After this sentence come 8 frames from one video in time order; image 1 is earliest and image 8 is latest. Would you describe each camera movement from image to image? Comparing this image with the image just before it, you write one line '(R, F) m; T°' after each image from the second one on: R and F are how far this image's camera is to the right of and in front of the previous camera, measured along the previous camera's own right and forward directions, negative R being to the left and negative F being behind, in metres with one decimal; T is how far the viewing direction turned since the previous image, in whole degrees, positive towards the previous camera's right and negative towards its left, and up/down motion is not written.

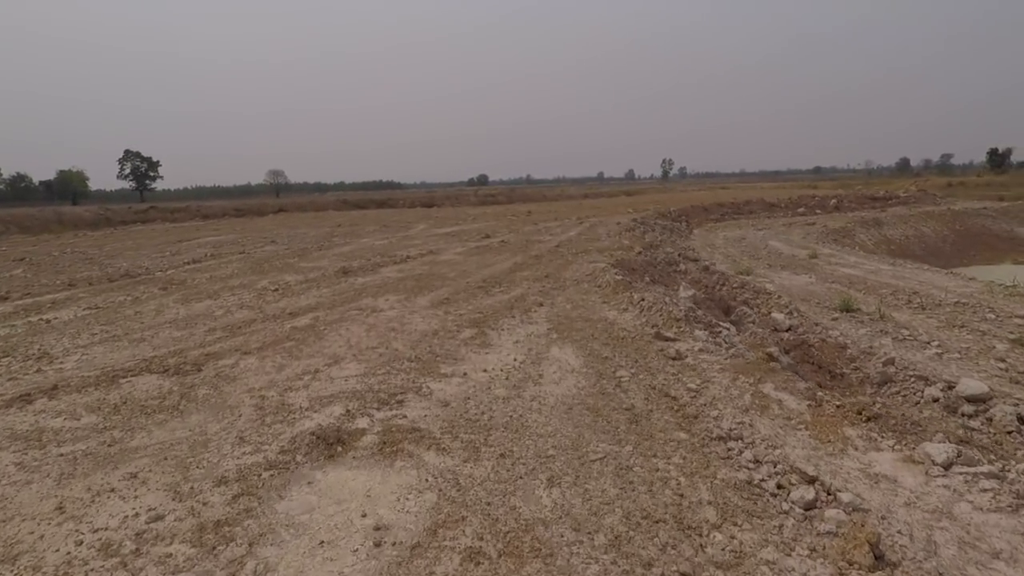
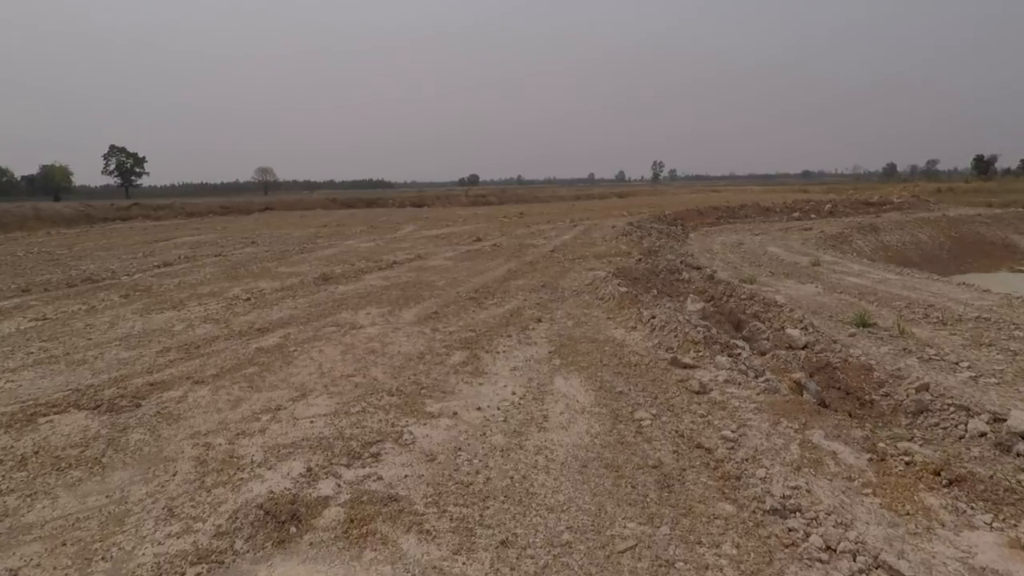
(-0.1, +0.8) m; +1°
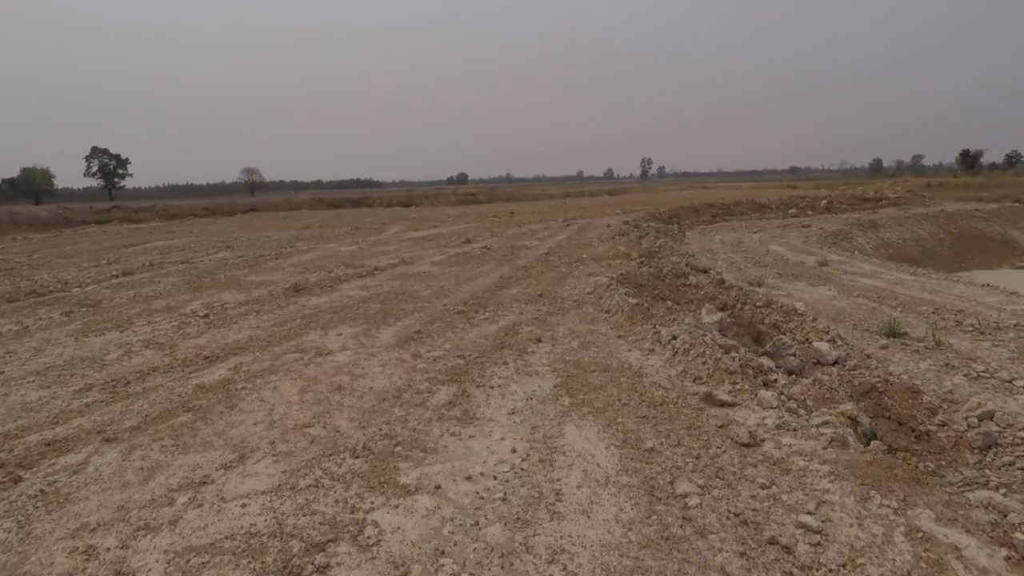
(0.0, +1.1) m; +1°
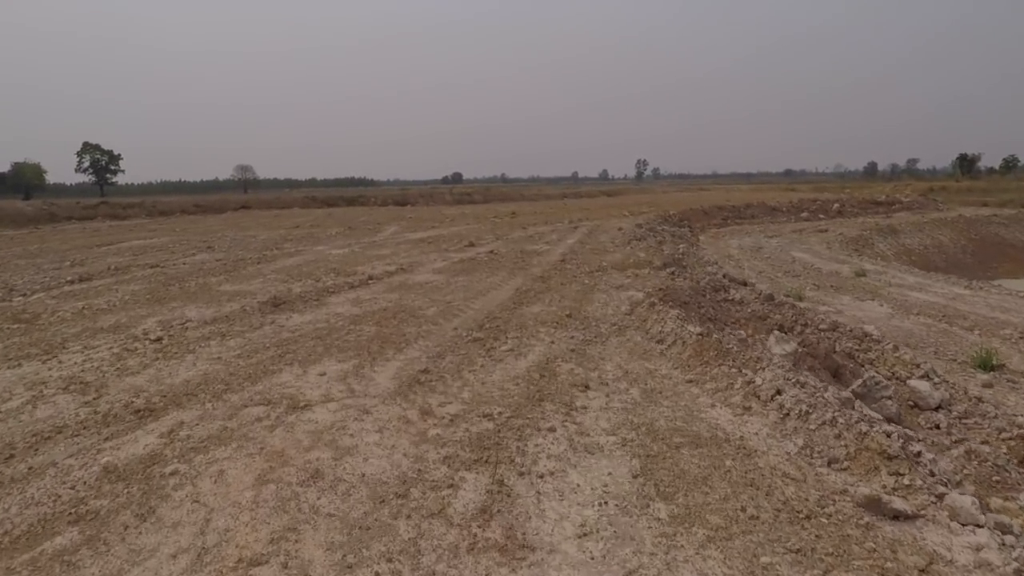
(-0.4, +1.6) m; +1°
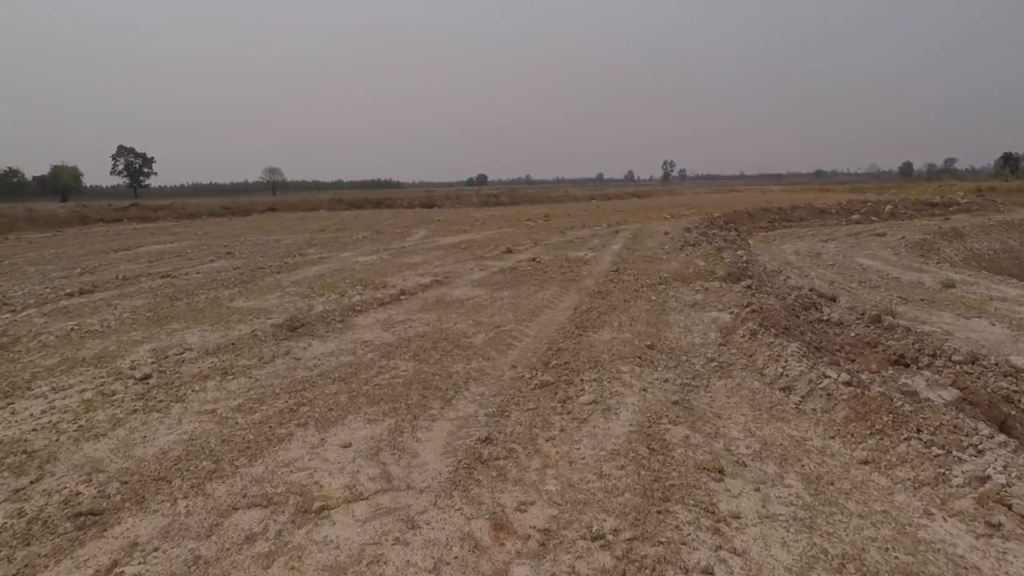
(-0.5, +1.5) m; -2°
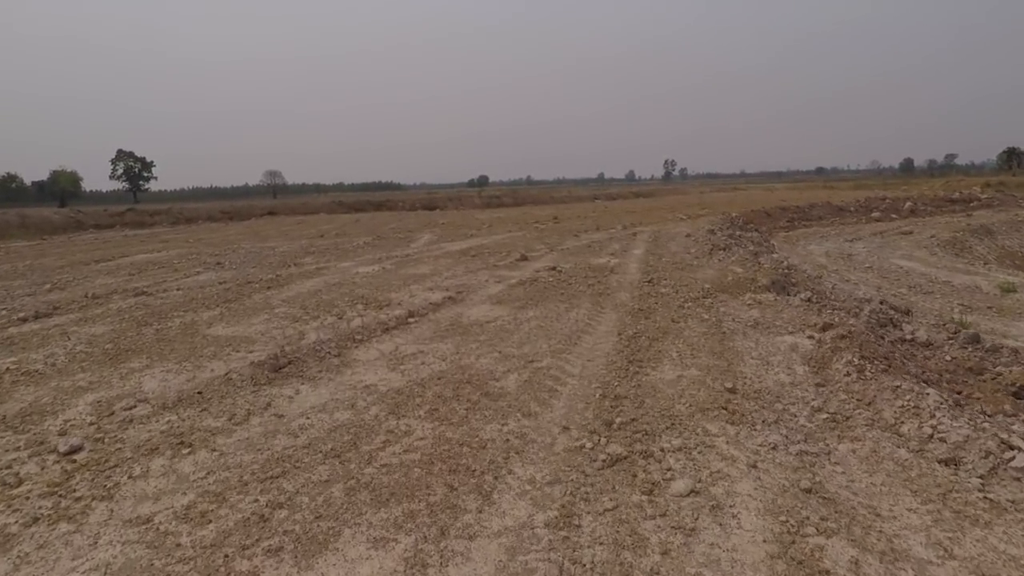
(-0.4, +1.4) m; 0°
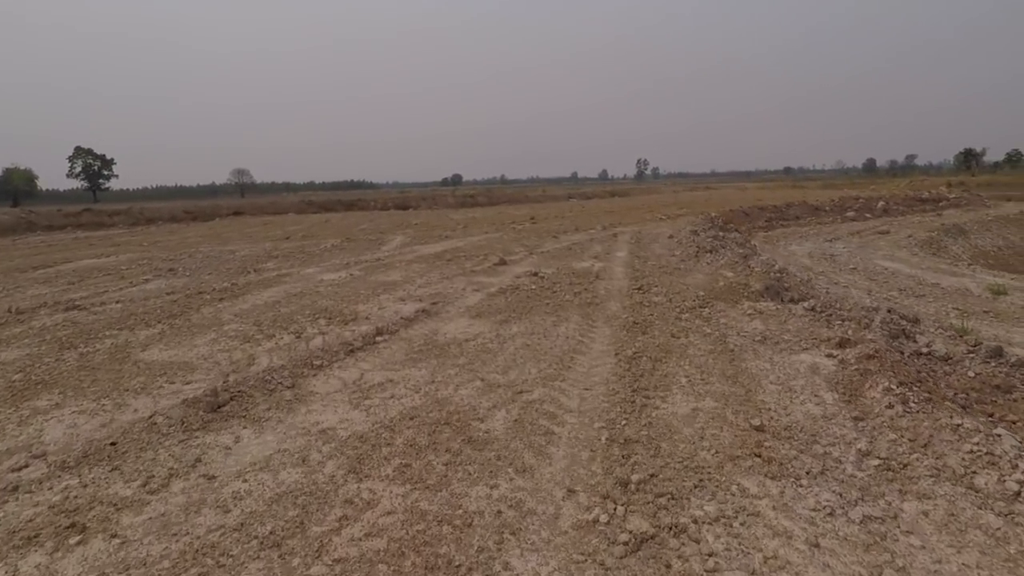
(-0.1, +0.9) m; +3°
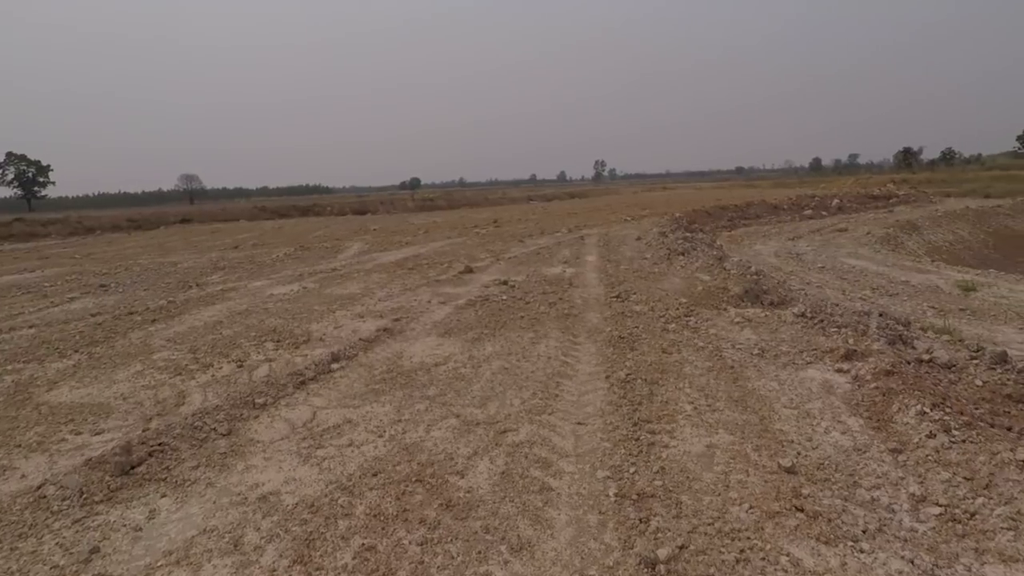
(-0.1, +0.8) m; +4°
